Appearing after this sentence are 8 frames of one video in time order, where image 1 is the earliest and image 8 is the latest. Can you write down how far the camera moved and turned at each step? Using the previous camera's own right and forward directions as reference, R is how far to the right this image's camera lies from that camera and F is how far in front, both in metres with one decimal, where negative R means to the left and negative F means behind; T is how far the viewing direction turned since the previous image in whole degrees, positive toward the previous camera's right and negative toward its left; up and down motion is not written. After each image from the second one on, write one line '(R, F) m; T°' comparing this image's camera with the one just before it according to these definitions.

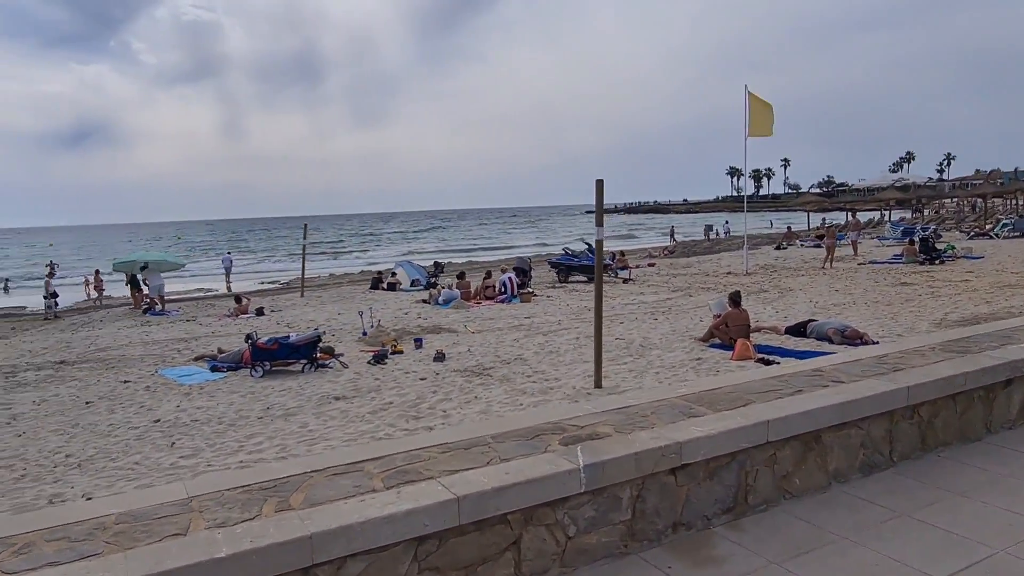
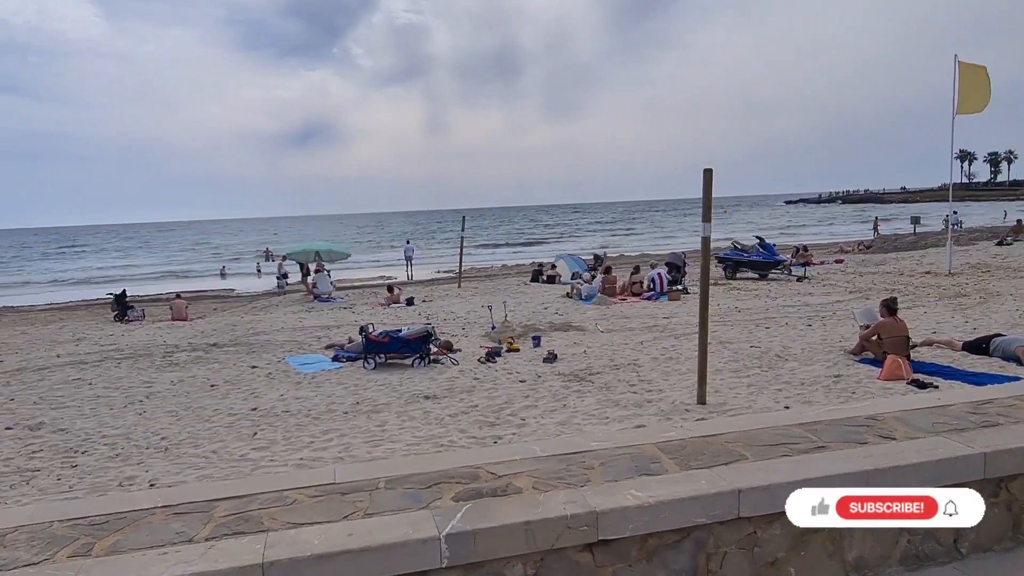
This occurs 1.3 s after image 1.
(+0.9, +0.6) m; -15°
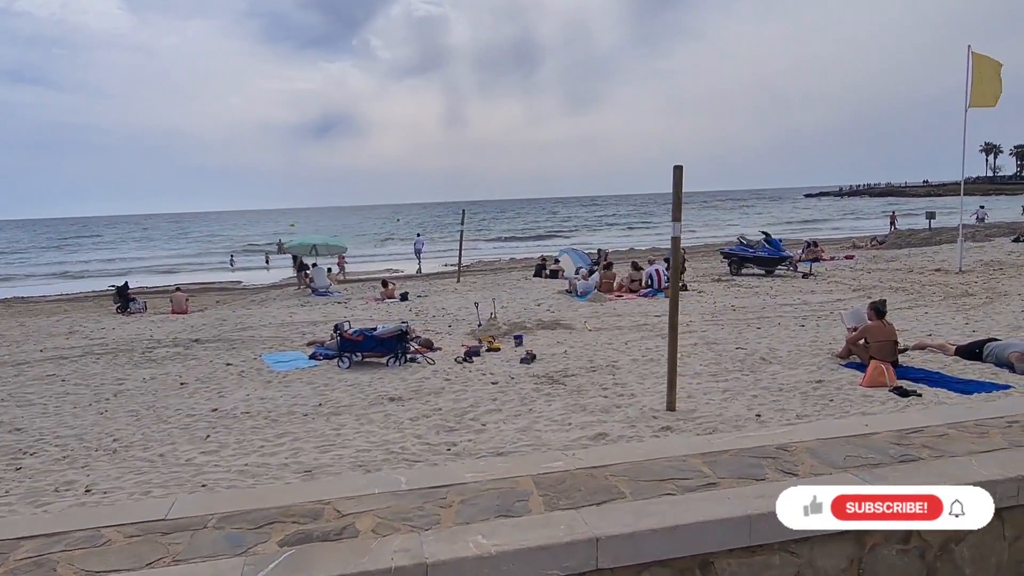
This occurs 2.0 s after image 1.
(+0.5, +0.2) m; -1°
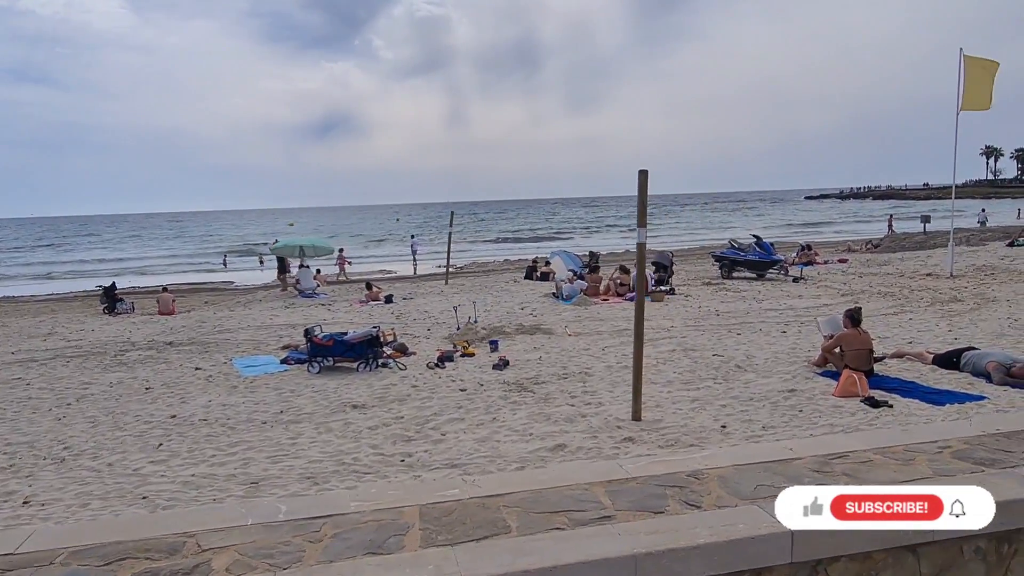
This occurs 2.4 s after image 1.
(+0.3, +0.1) m; 0°
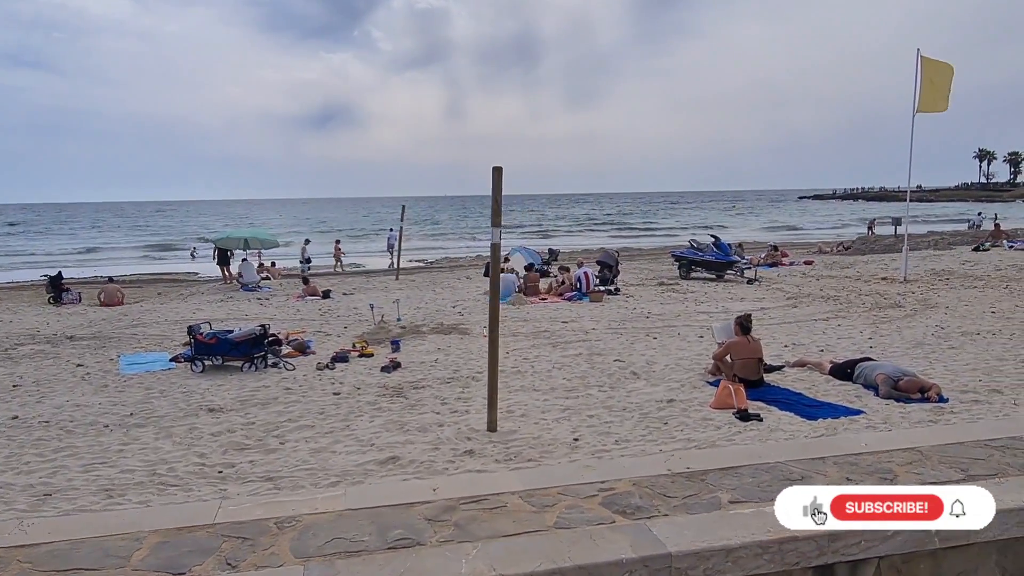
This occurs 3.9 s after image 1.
(+1.2, +0.3) m; 0°
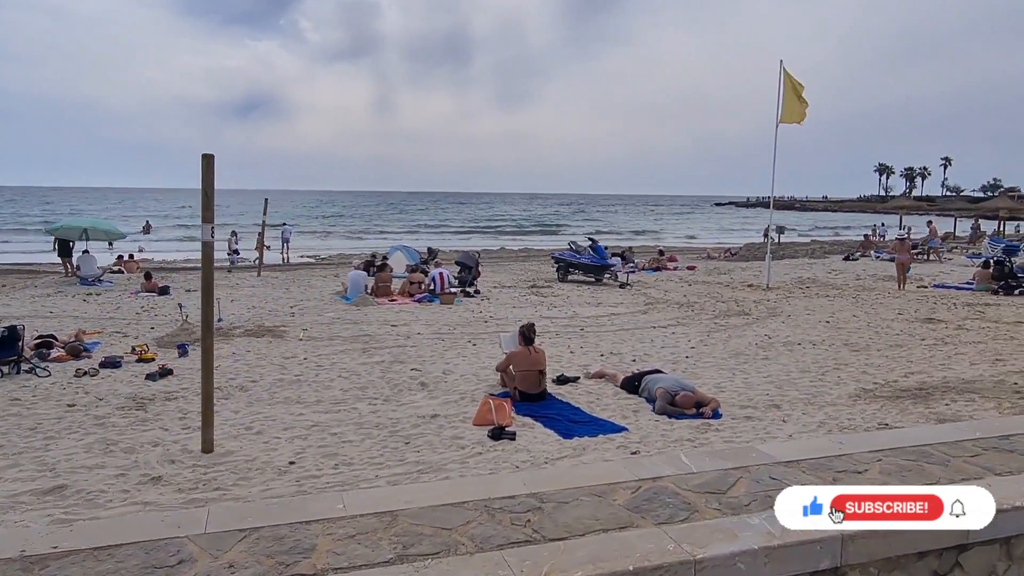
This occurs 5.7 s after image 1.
(+1.5, +0.5) m; +6°
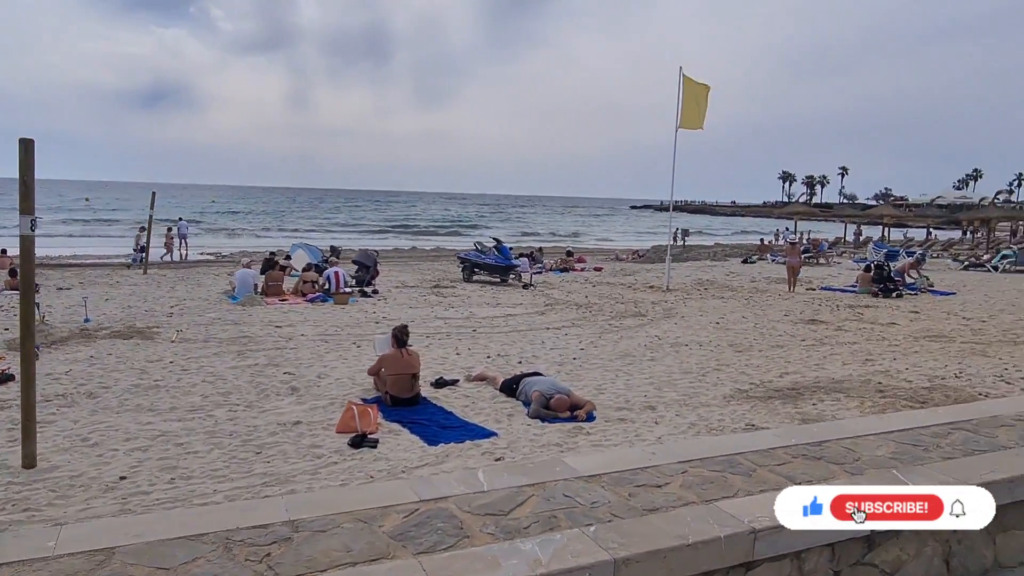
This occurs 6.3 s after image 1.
(+0.4, +0.2) m; +6°
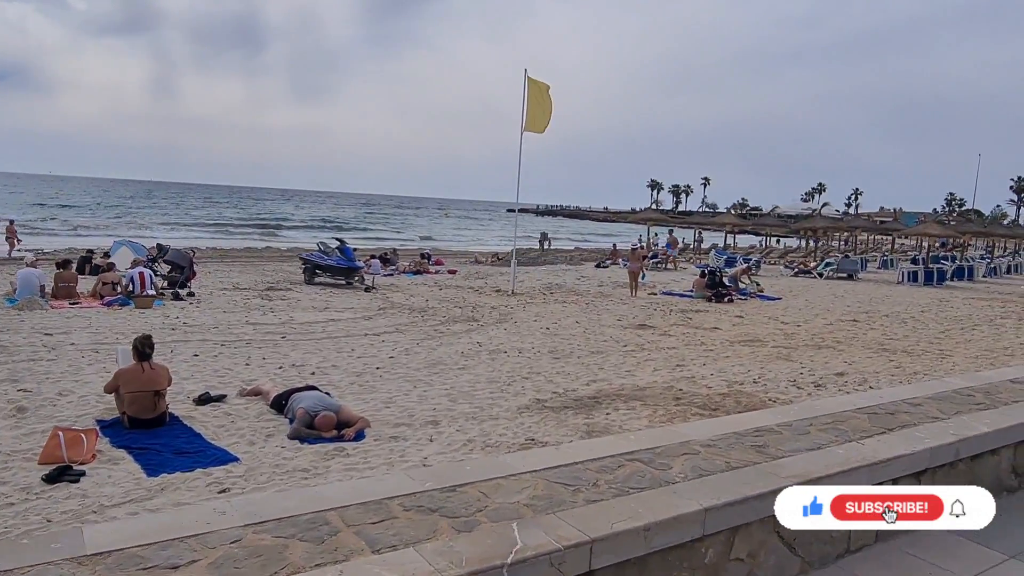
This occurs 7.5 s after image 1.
(+0.9, +0.4) m; +9°
